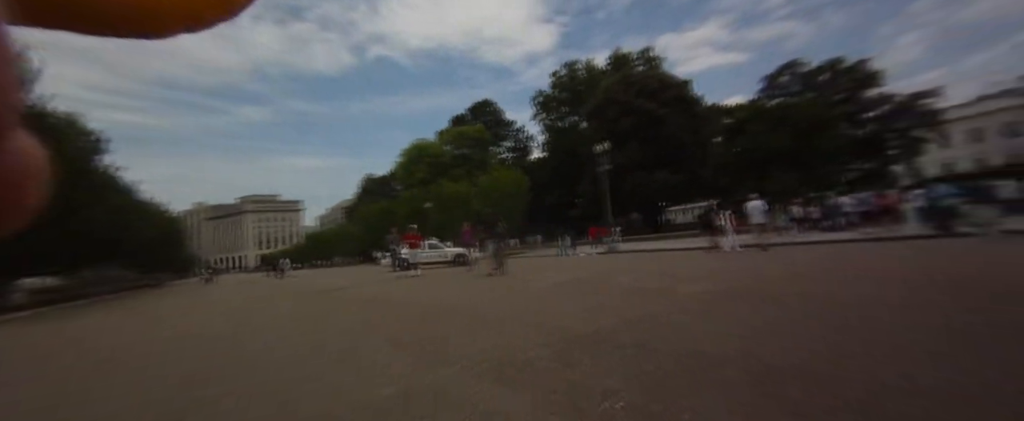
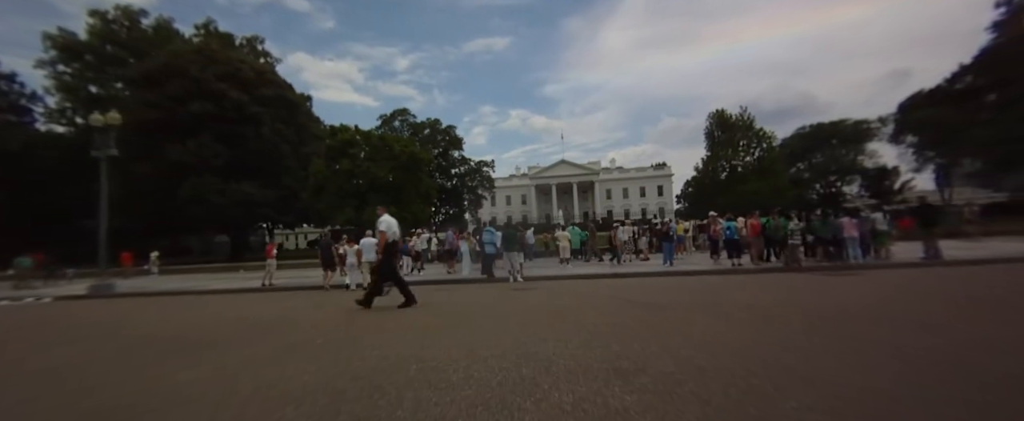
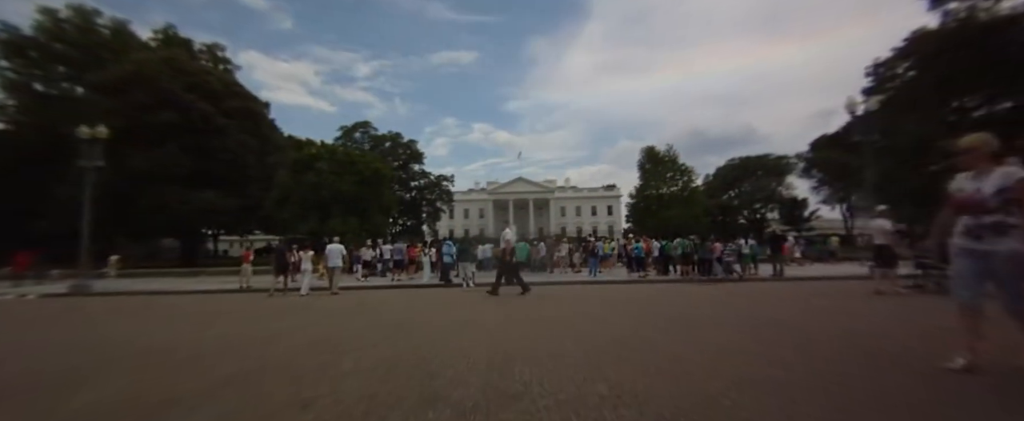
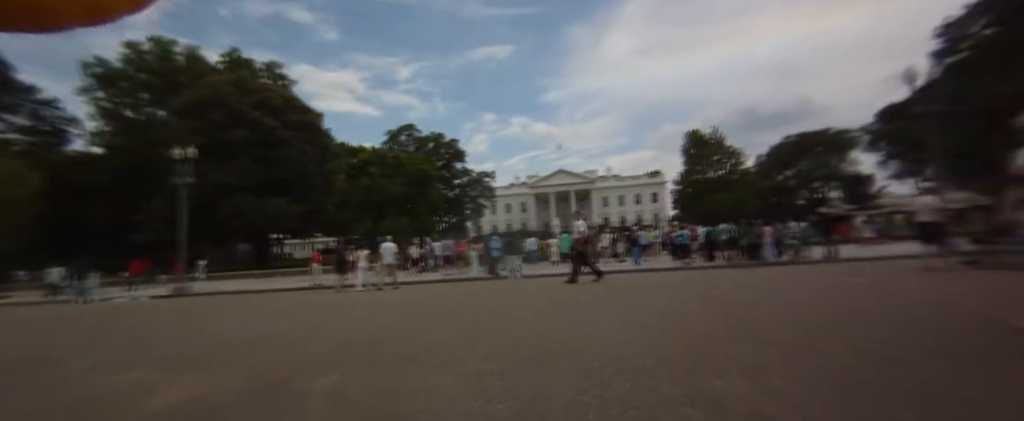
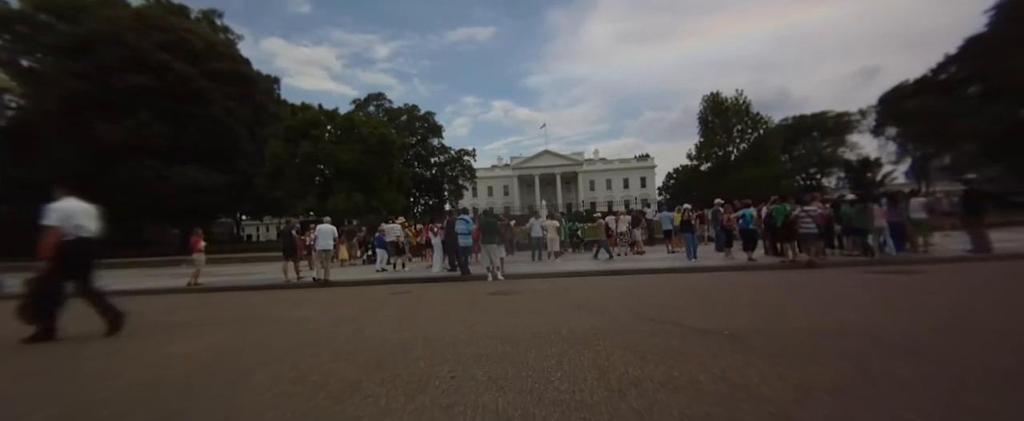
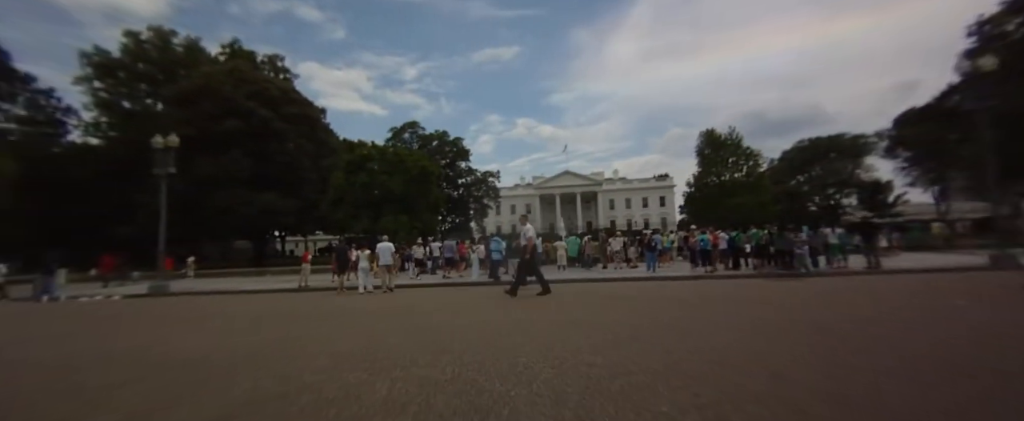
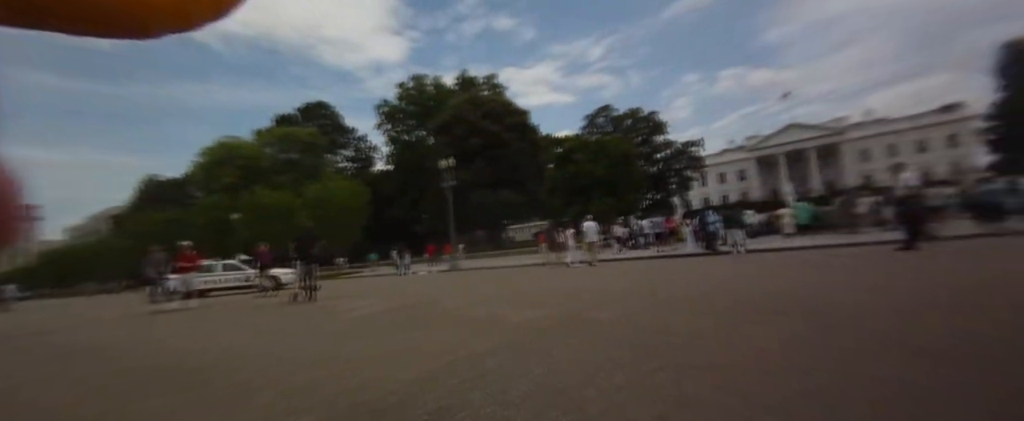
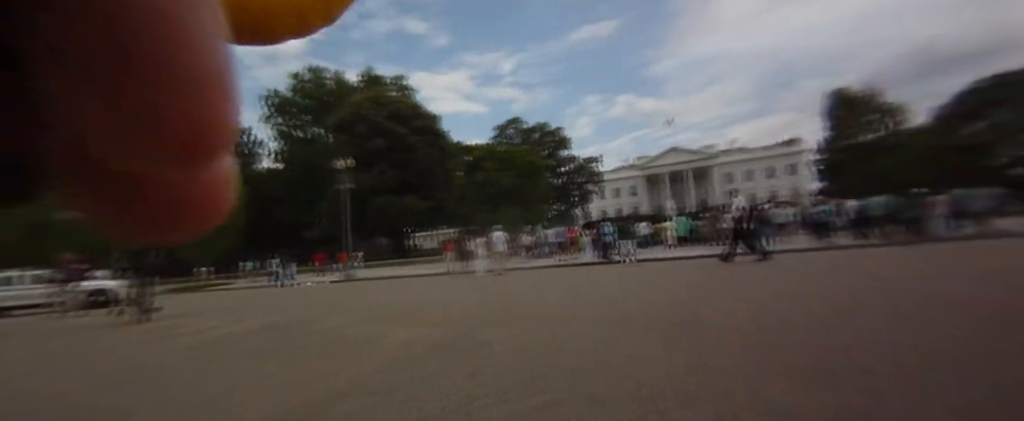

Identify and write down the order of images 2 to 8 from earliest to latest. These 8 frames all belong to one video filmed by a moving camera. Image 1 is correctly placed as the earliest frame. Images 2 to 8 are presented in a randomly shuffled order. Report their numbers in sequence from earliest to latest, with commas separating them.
7, 8, 4, 3, 6, 2, 5
